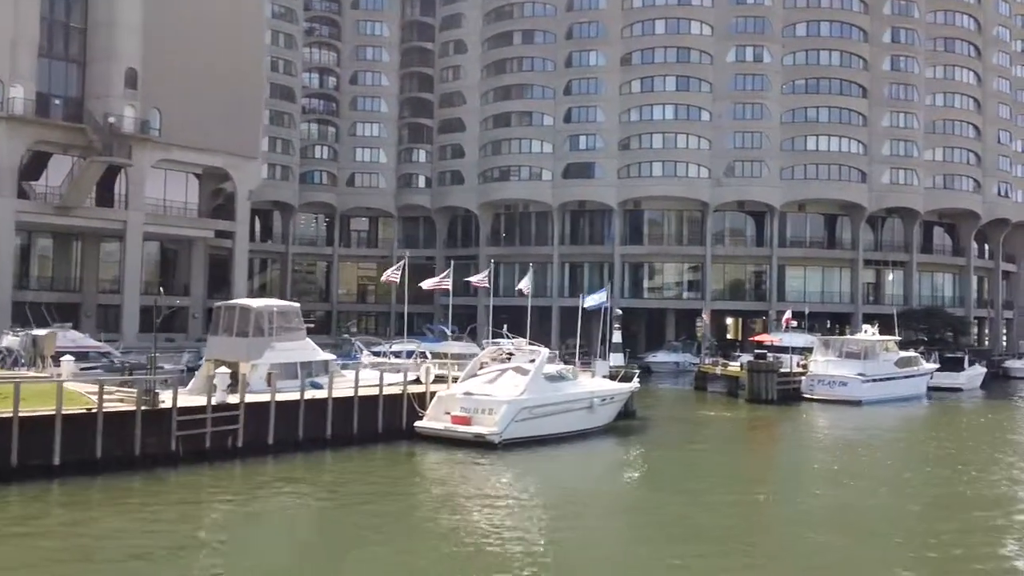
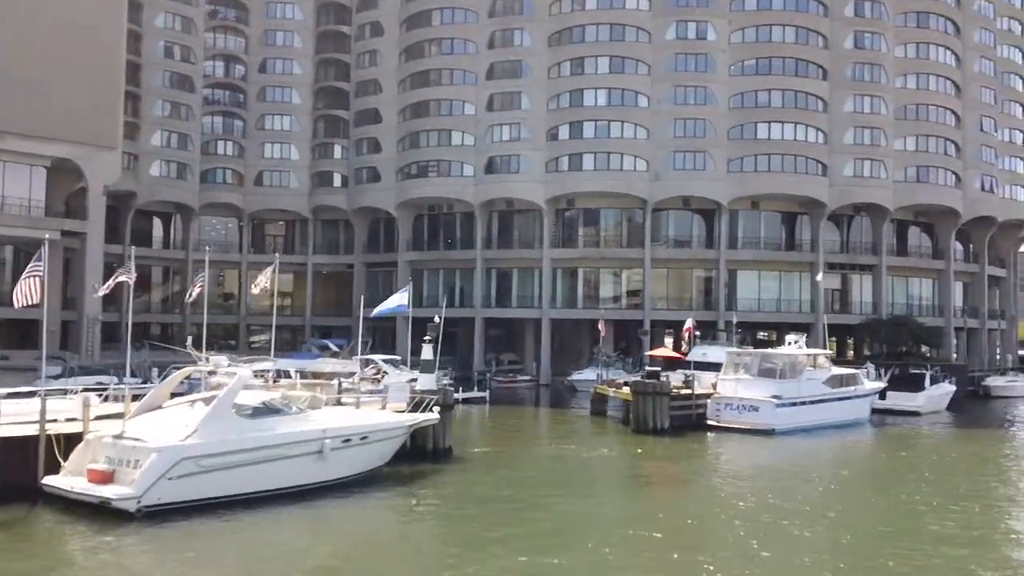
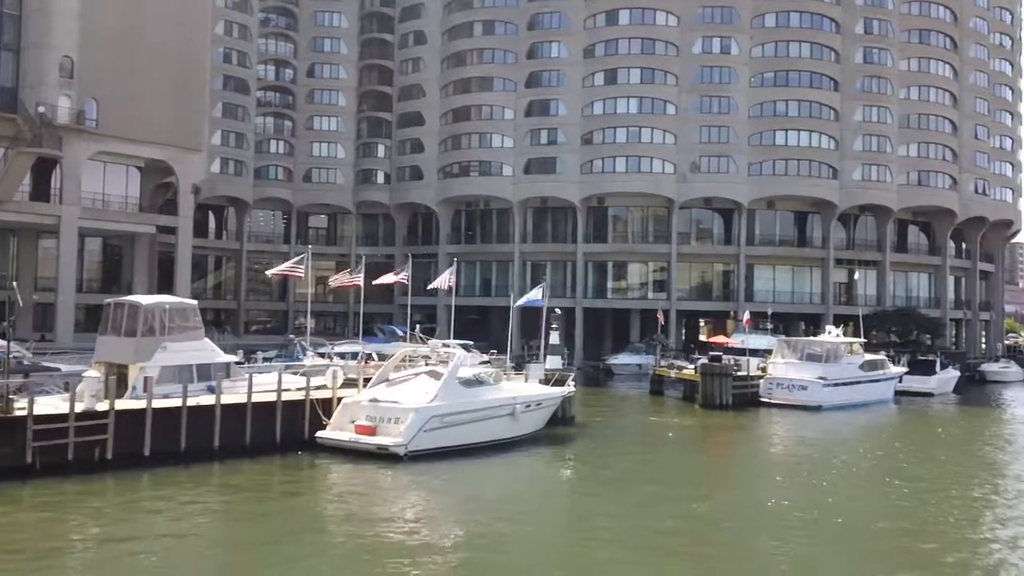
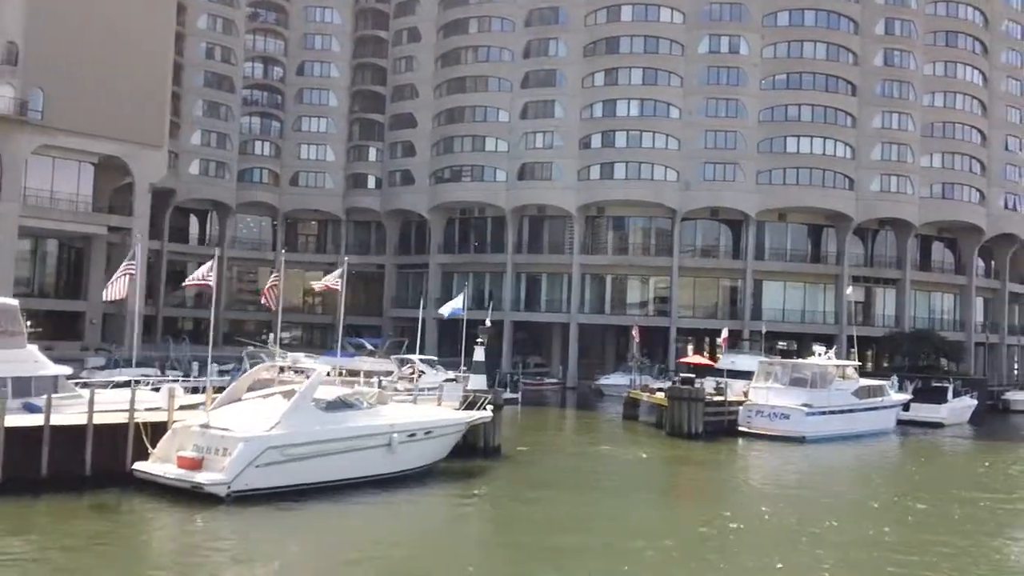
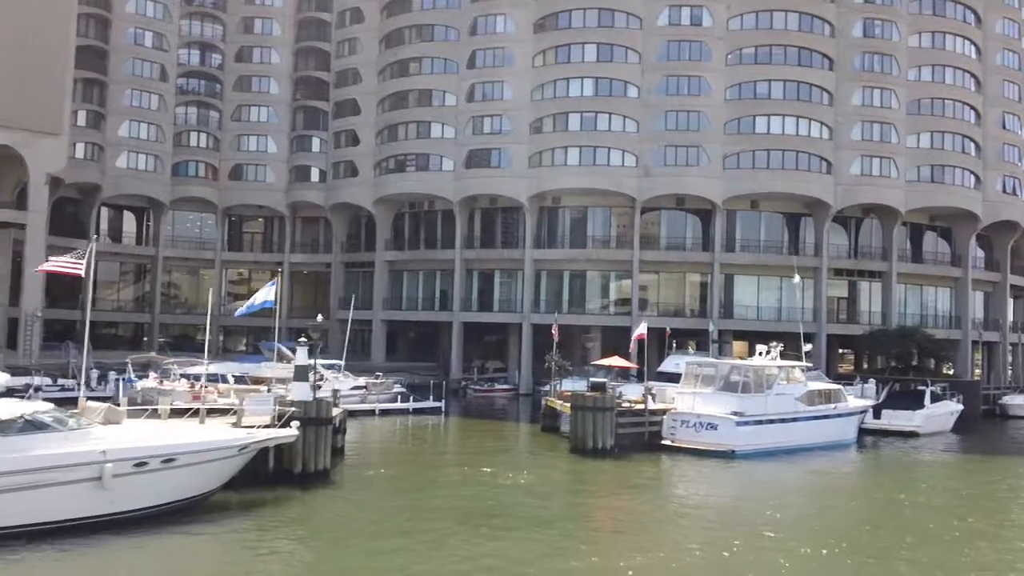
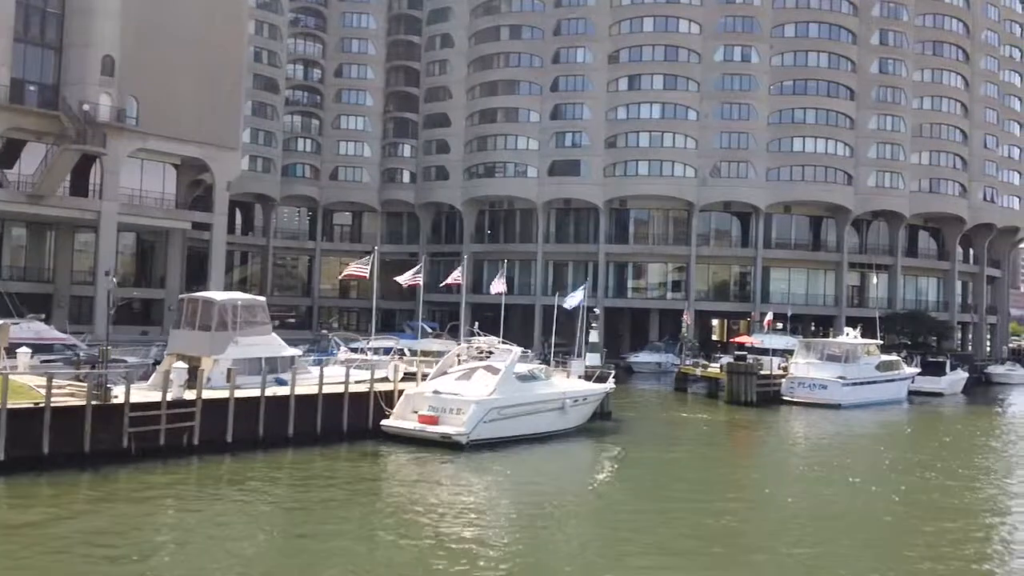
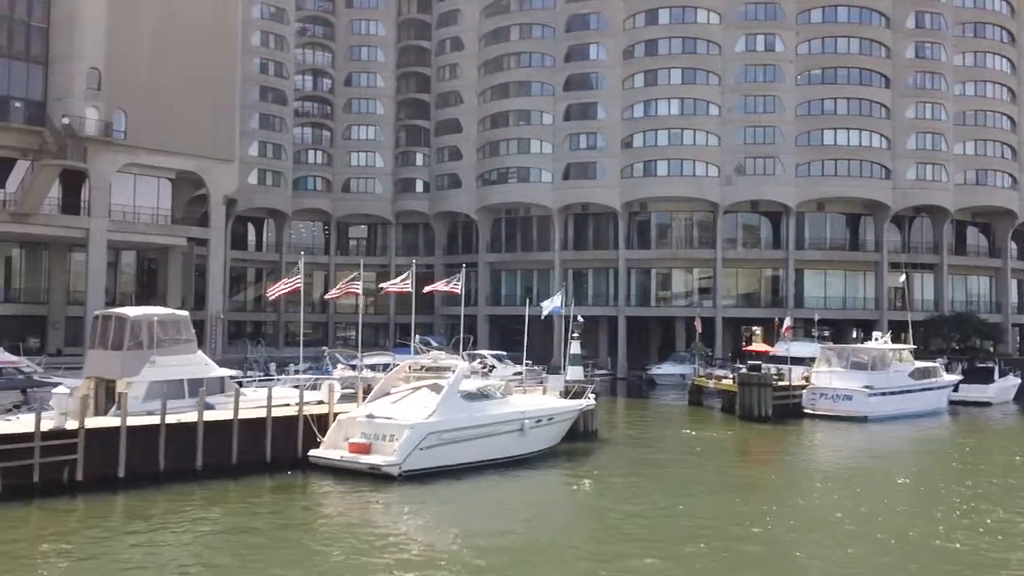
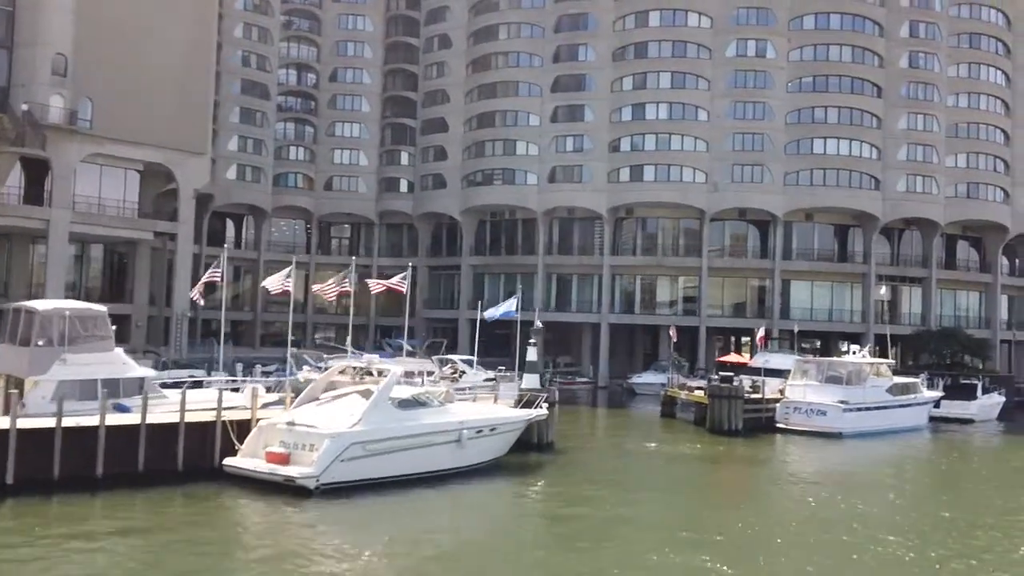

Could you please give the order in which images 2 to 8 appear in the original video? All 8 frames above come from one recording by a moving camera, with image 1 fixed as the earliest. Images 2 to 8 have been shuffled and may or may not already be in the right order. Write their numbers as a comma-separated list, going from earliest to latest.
6, 3, 7, 8, 4, 2, 5
